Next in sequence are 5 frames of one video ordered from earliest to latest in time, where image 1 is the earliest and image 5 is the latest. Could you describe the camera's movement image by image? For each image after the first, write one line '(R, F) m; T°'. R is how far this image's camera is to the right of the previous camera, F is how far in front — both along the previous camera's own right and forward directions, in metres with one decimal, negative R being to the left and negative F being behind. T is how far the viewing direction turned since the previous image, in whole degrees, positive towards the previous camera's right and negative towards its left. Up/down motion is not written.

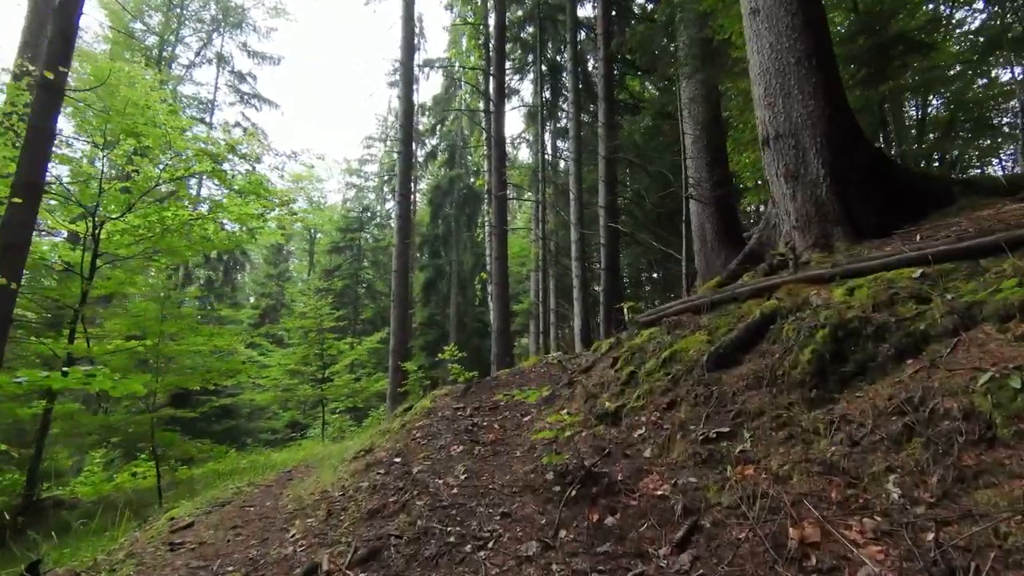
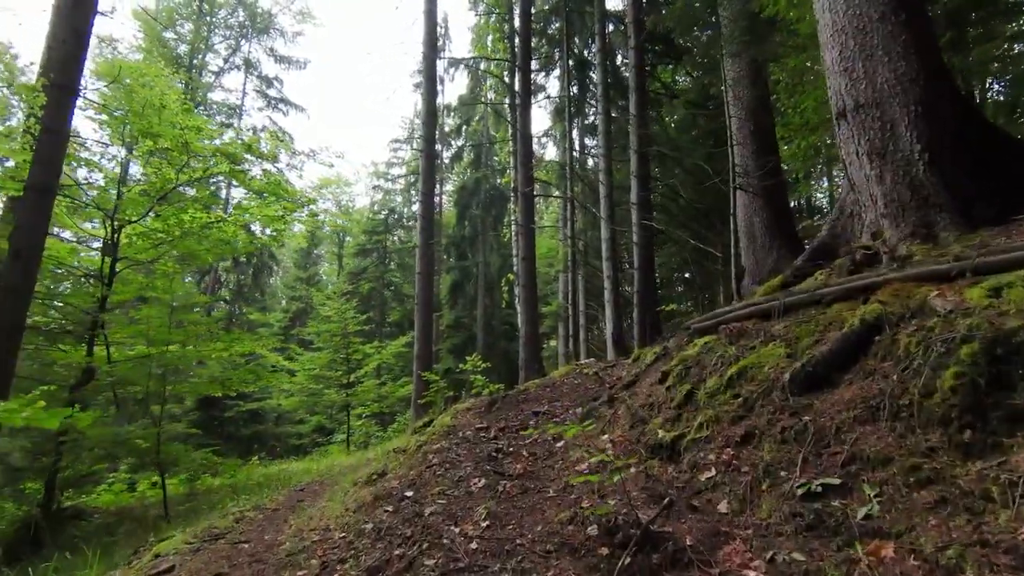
(0.0, +0.5) m; -3°
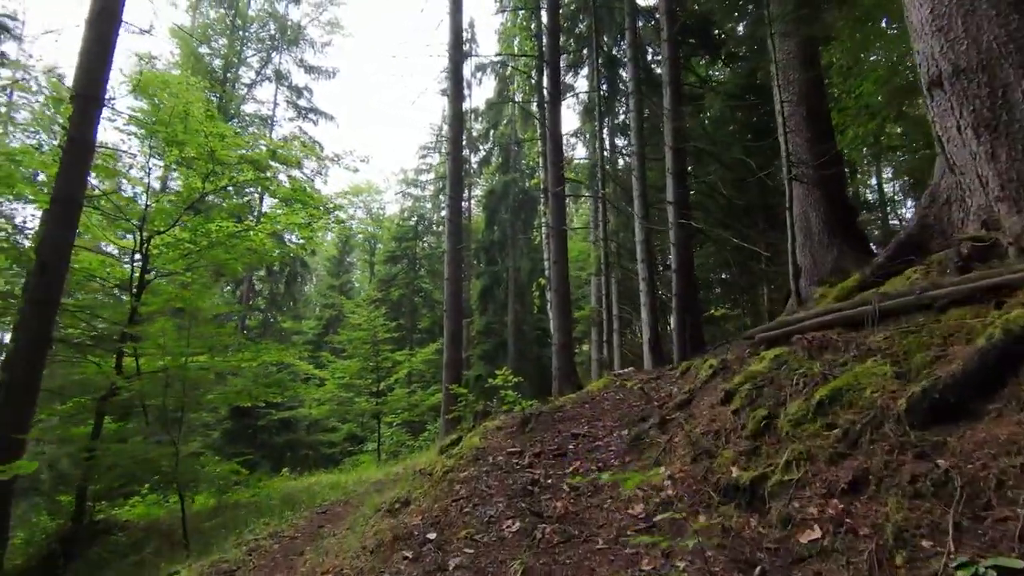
(0.0, +0.4) m; -3°
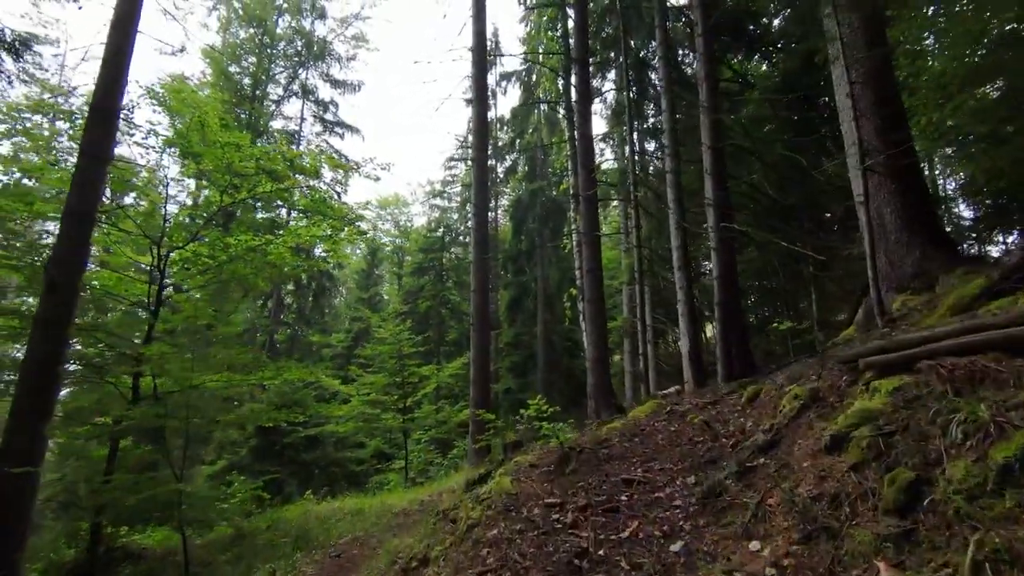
(0.0, +0.6) m; -3°
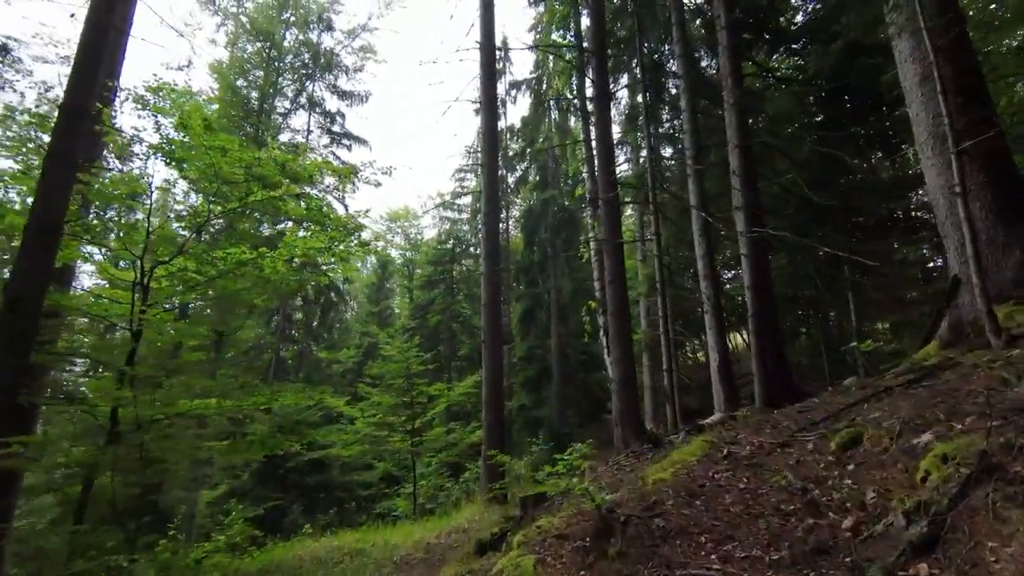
(0.0, +0.8) m; -1°
